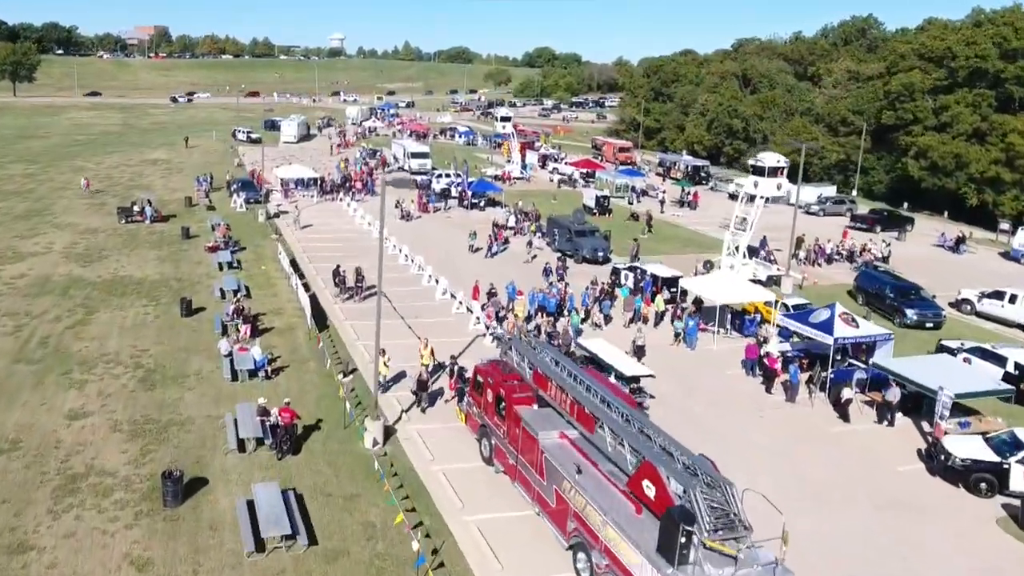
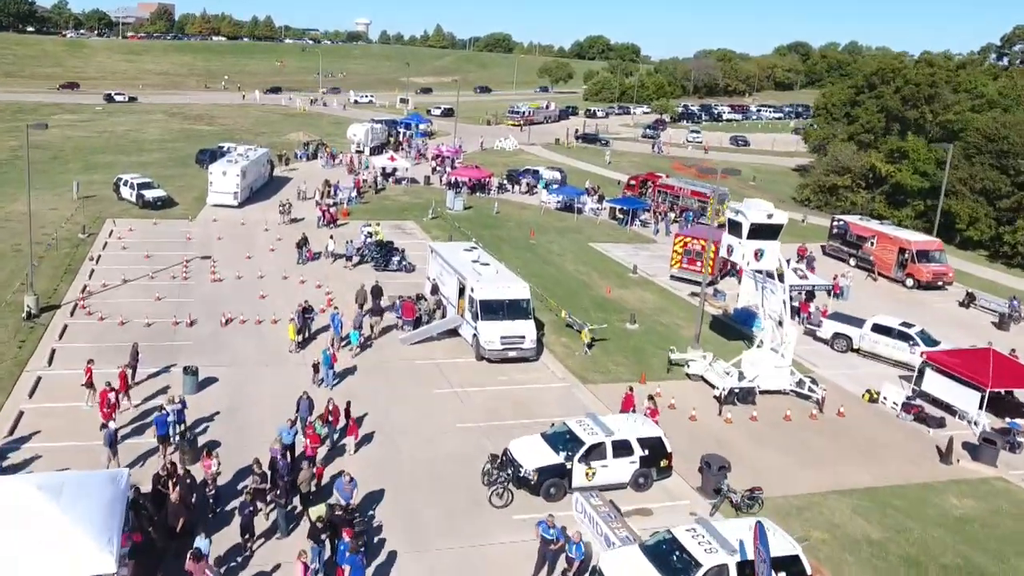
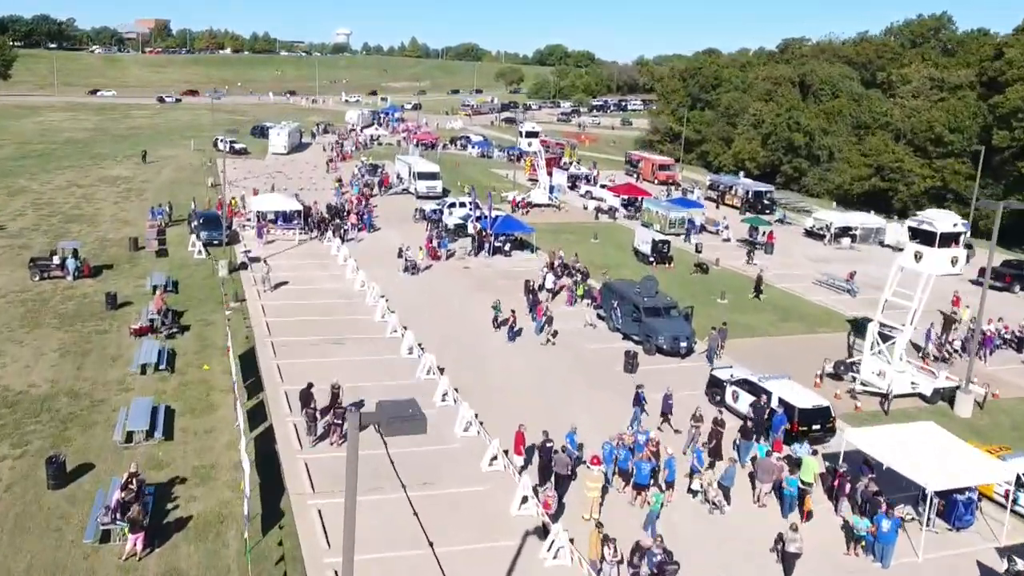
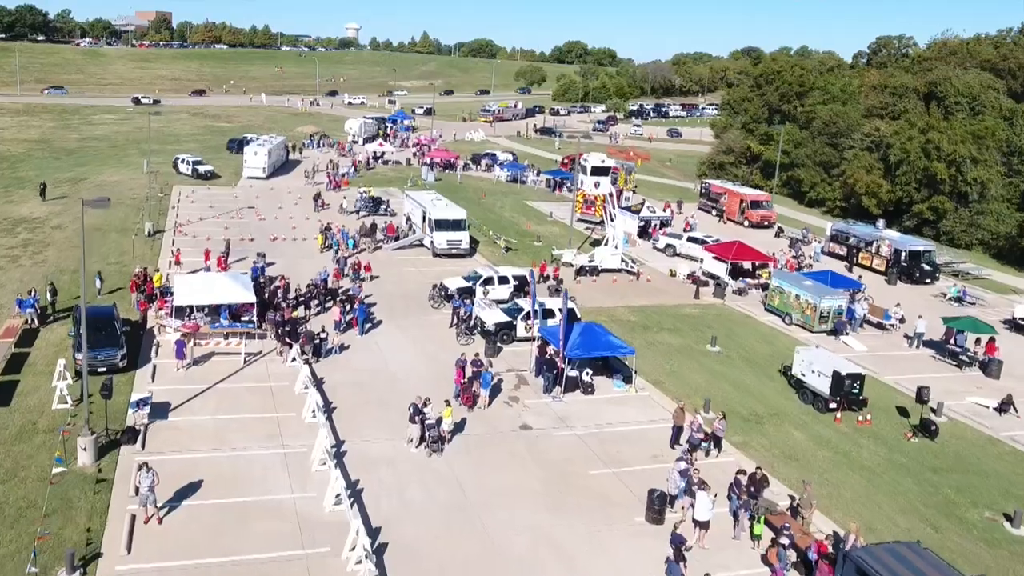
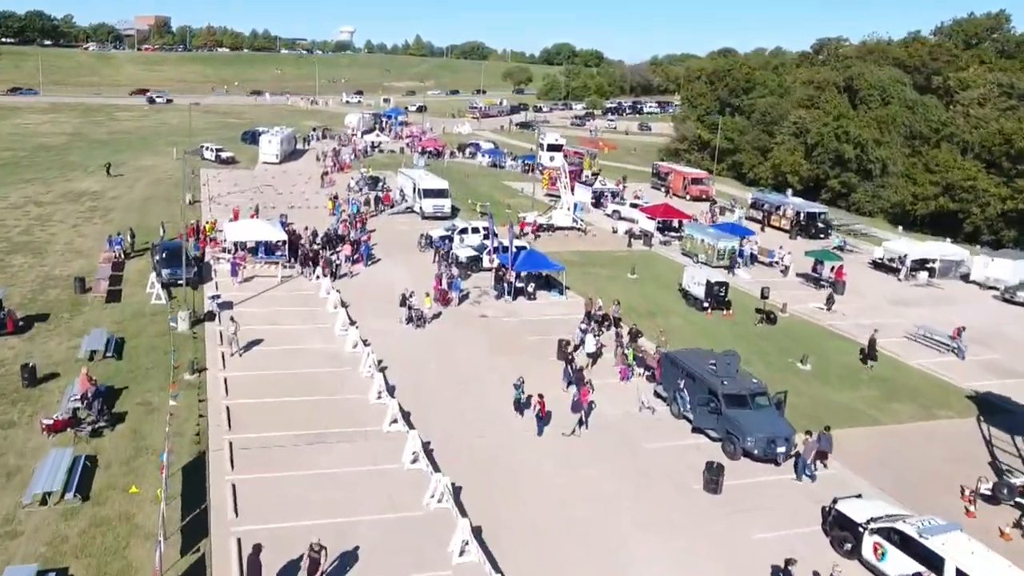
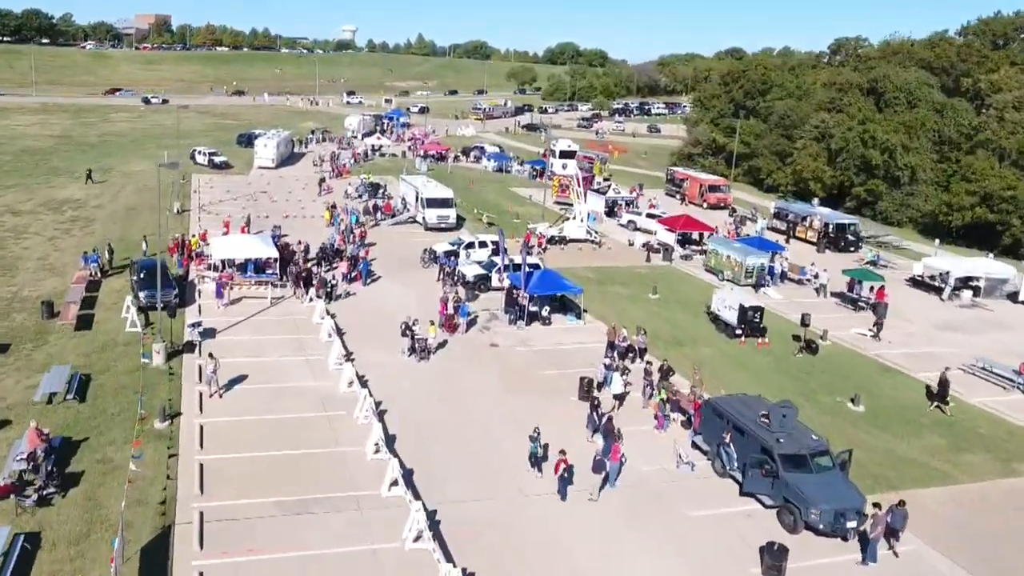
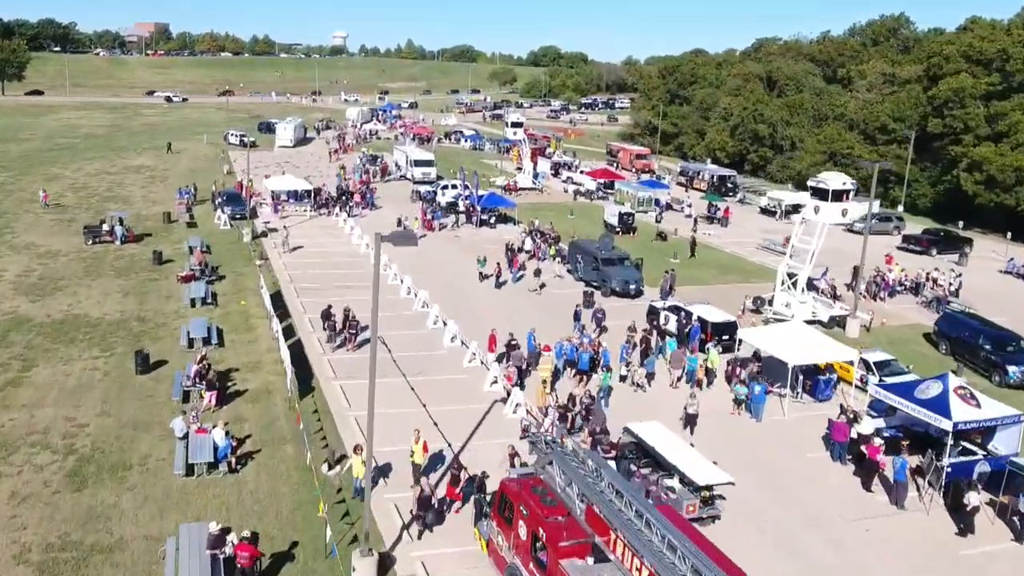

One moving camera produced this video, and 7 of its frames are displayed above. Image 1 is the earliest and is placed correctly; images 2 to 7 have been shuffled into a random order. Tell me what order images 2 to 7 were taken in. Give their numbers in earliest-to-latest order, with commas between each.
7, 3, 5, 6, 4, 2
